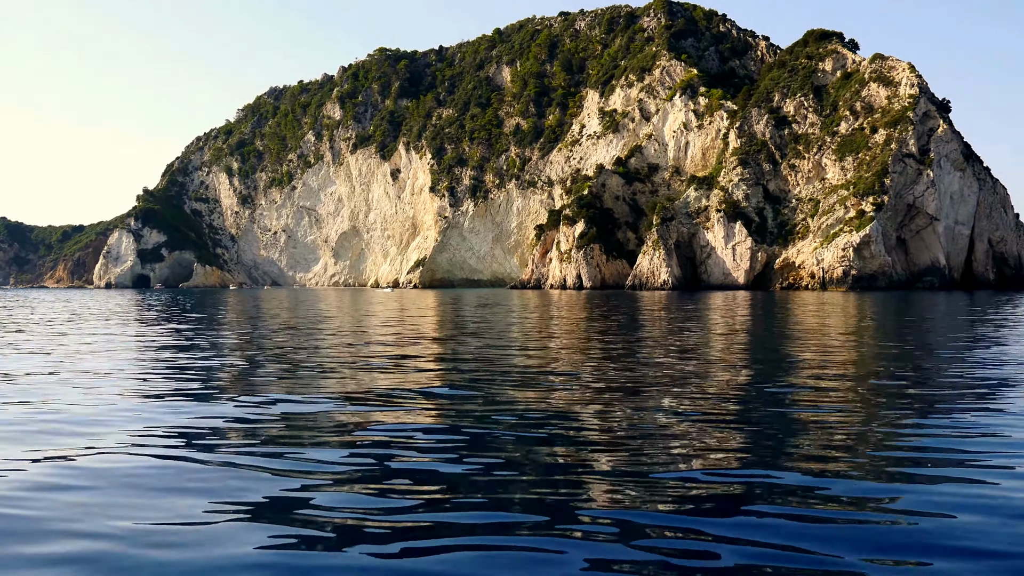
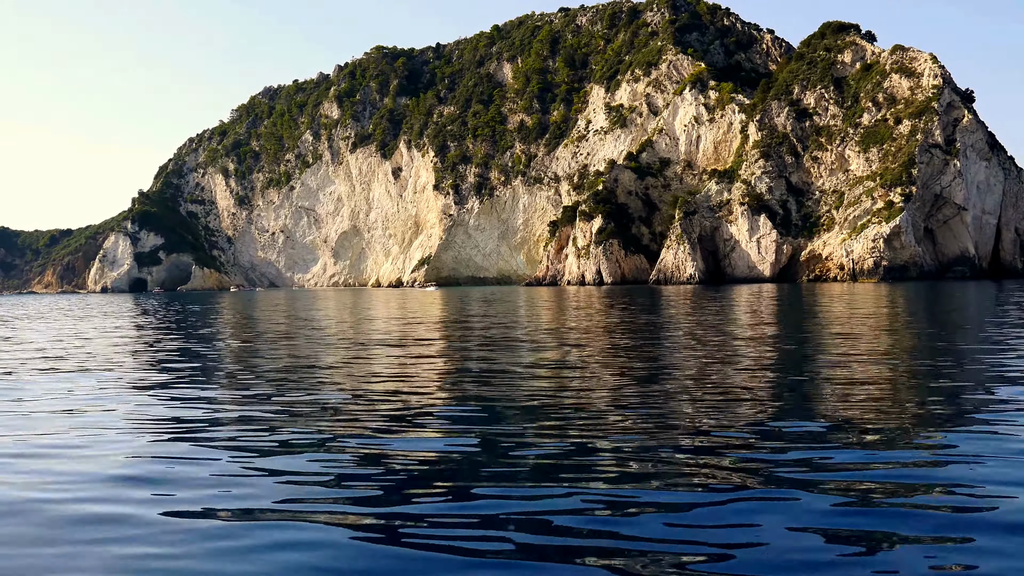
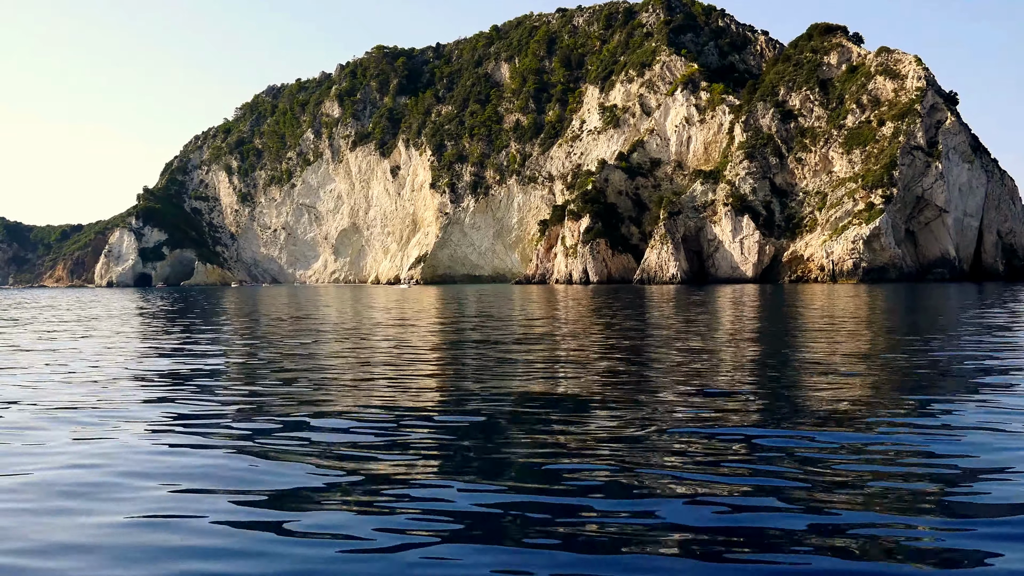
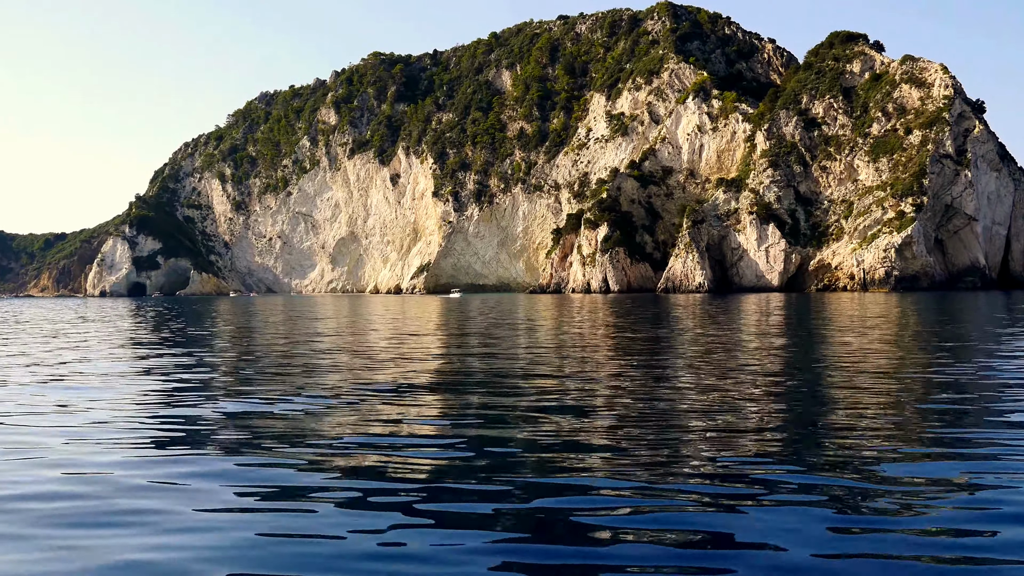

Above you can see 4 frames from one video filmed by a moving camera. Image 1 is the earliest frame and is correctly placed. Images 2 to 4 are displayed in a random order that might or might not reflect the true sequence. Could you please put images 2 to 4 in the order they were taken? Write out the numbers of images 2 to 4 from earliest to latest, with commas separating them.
3, 2, 4
